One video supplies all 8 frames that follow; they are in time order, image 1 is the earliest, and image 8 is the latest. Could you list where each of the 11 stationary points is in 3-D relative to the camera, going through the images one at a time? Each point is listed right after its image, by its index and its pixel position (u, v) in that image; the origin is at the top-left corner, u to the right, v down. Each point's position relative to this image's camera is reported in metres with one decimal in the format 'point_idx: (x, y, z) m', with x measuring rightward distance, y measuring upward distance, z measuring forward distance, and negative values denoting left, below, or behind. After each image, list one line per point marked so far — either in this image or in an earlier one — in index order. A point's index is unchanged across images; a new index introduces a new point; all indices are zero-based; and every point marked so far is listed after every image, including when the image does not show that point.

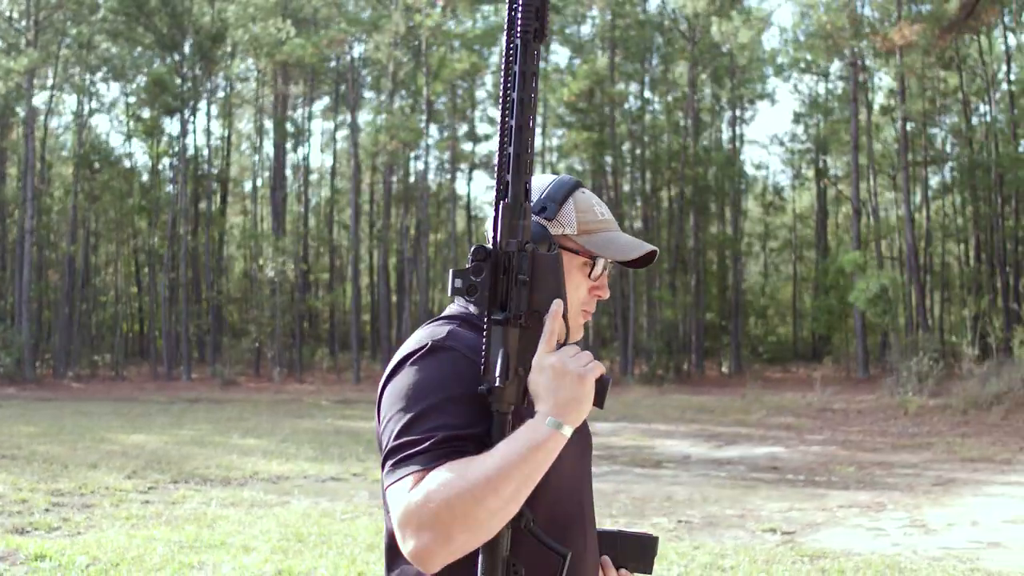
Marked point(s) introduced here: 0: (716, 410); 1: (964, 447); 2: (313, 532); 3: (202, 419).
0: (+4.0, -2.3, +18.4) m
1: (+6.0, -2.1, +12.7) m
2: (-1.4, -1.7, +6.6) m
3: (-5.5, -2.3, +16.8) m
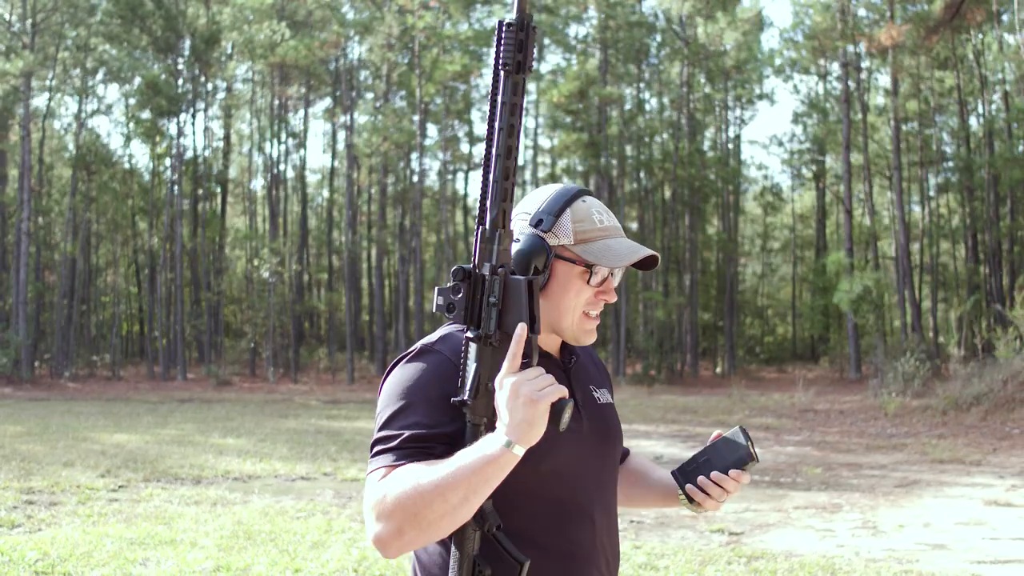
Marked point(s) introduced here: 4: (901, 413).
0: (+3.7, -2.4, +18.5) m
1: (+5.7, -2.1, +12.8) m
2: (-1.8, -1.7, +6.7) m
3: (-5.8, -2.3, +17.0) m
4: (+6.7, -2.2, +16.4) m
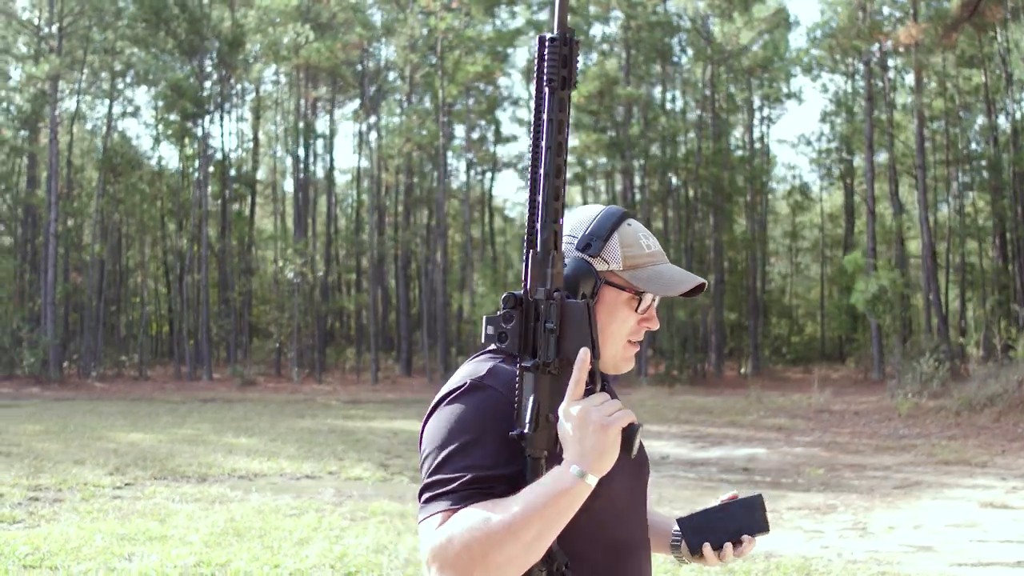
0: (+3.9, -2.4, +18.4) m
1: (+5.8, -2.1, +12.7) m
2: (-1.9, -1.7, +6.9) m
3: (-5.6, -2.4, +17.3) m
4: (+6.9, -2.2, +16.3) m
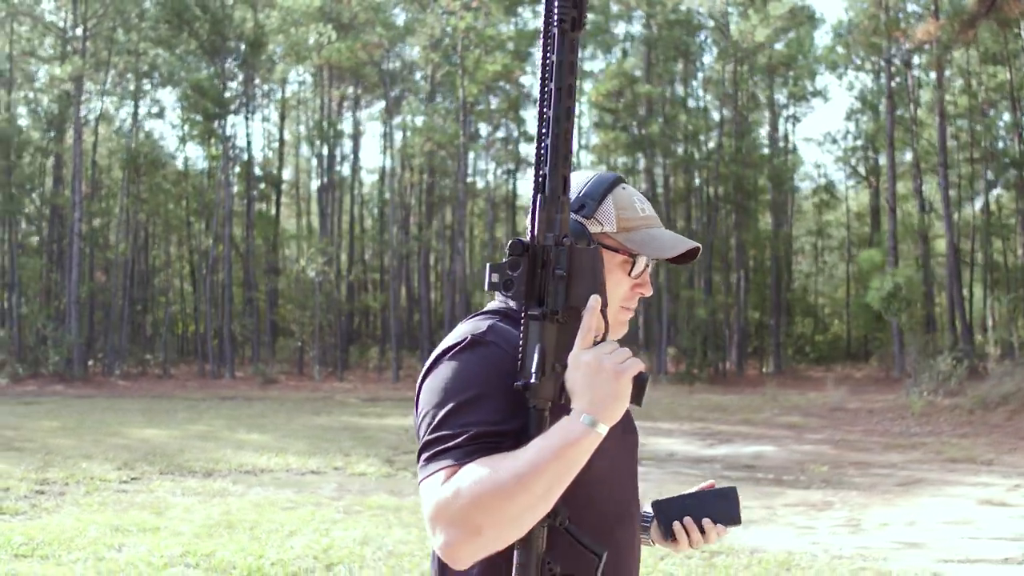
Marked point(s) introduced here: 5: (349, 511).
0: (+4.2, -2.3, +18.4) m
1: (+5.9, -2.1, +12.6) m
2: (-2.0, -1.7, +7.0) m
3: (-5.4, -2.3, +17.5) m
4: (+7.1, -2.1, +16.1) m
5: (-1.3, -1.8, +7.5) m
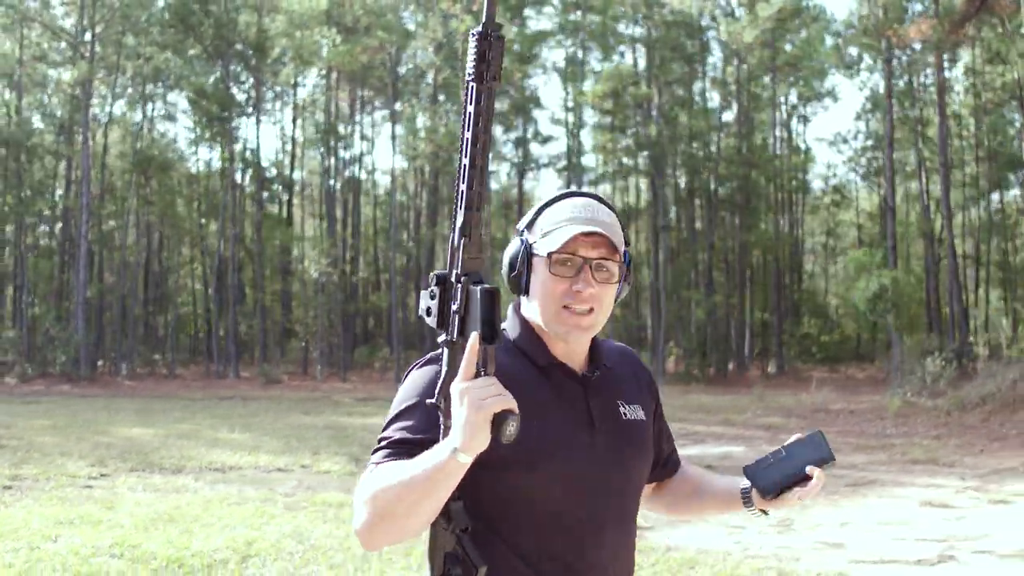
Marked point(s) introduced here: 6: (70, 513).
0: (+3.9, -2.4, +18.5) m
1: (+5.5, -2.1, +12.7) m
2: (-2.5, -1.7, +7.3) m
3: (-5.7, -2.4, +17.9) m
4: (+6.7, -2.2, +16.2) m
5: (-1.8, -1.8, +7.8) m
6: (-3.4, -1.7, +7.2) m
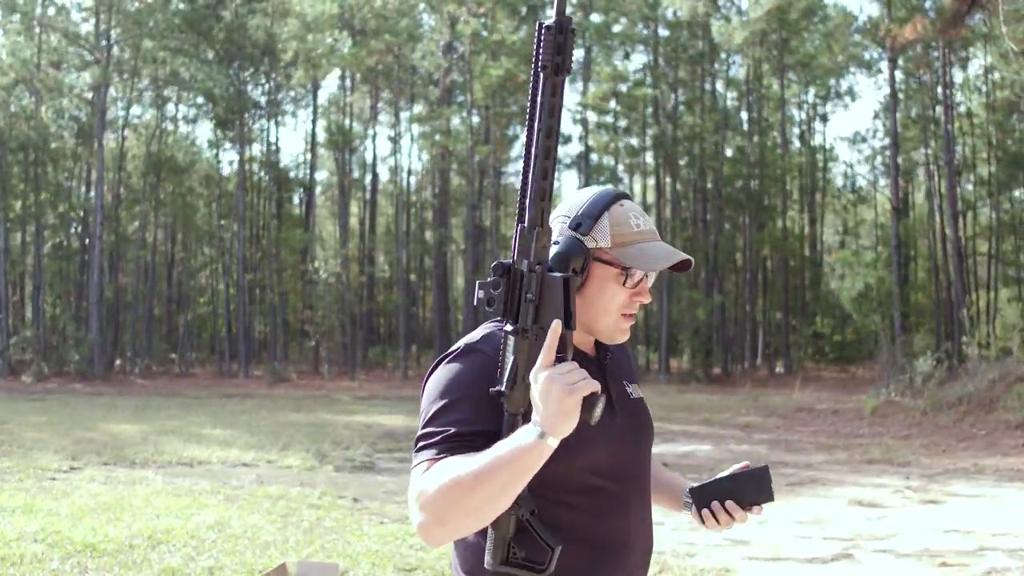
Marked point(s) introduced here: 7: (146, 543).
0: (+3.7, -2.4, +18.7) m
1: (+5.0, -2.2, +12.8) m
2: (-3.1, -1.8, +7.7) m
3: (-5.9, -2.4, +18.4) m
4: (+6.4, -2.2, +16.3) m
5: (-2.4, -1.8, +8.2) m
6: (-4.0, -1.7, +7.6) m
7: (-2.3, -1.6, +6.1) m
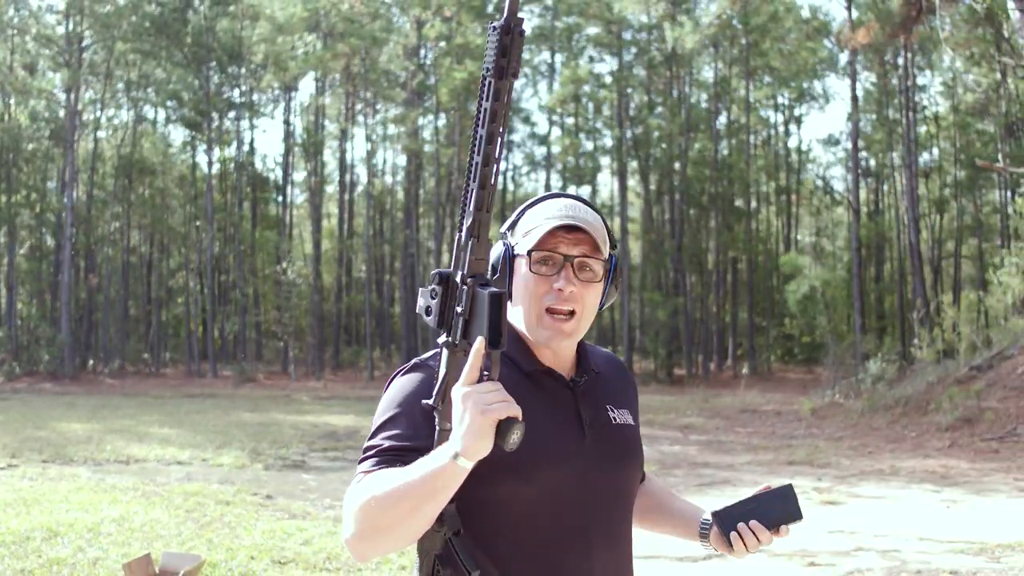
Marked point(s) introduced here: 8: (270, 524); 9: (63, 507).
0: (+2.8, -2.4, +19.1) m
1: (+4.1, -2.2, +13.2) m
2: (-4.0, -1.8, +8.0) m
3: (-6.8, -2.4, +18.7) m
4: (+5.5, -2.2, +16.7) m
5: (-3.3, -1.8, +8.5) m
6: (-4.8, -1.8, +8.0) m
7: (-3.2, -1.7, +6.4) m
8: (-1.8, -1.7, +7.0) m
9: (-3.5, -1.8, +7.6) m
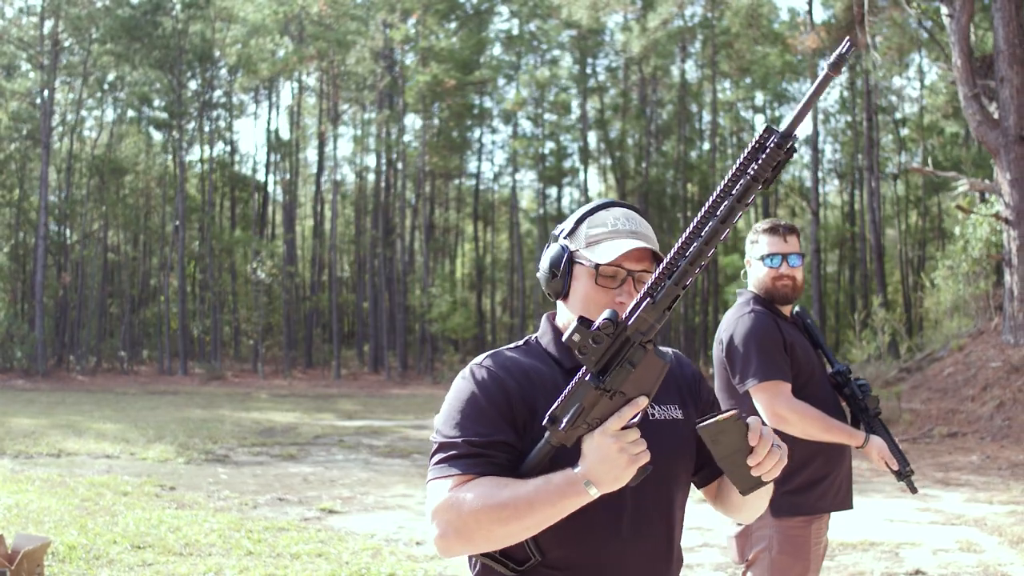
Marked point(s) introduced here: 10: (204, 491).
0: (+1.7, -2.5, +19.5) m
1: (+3.1, -2.3, +13.6) m
2: (-5.0, -1.8, +8.5) m
3: (-7.9, -2.4, +19.1) m
4: (+4.5, -2.3, +17.1) m
5: (-4.3, -1.9, +9.0) m
6: (-5.9, -1.8, +8.4) m
7: (-4.2, -1.7, +6.8) m
8: (-2.8, -1.8, +7.4) m
9: (-4.5, -1.8, +8.0) m
10: (-2.9, -1.9, +9.1) m
